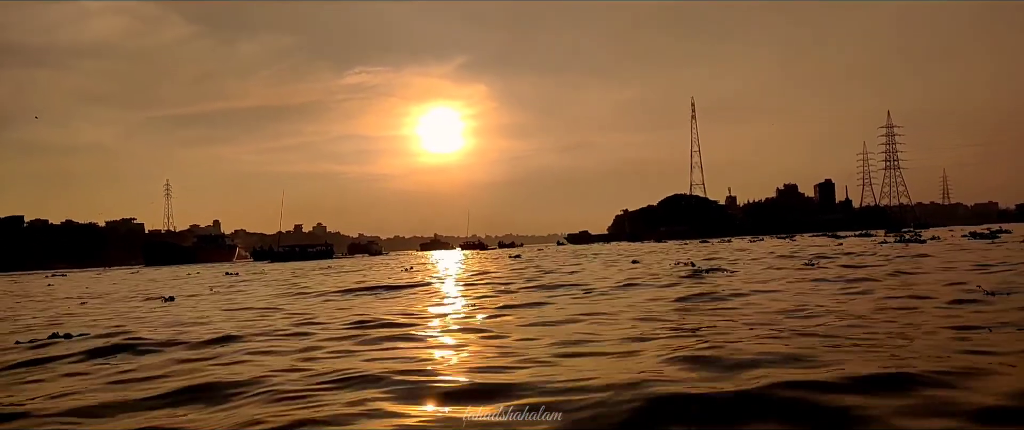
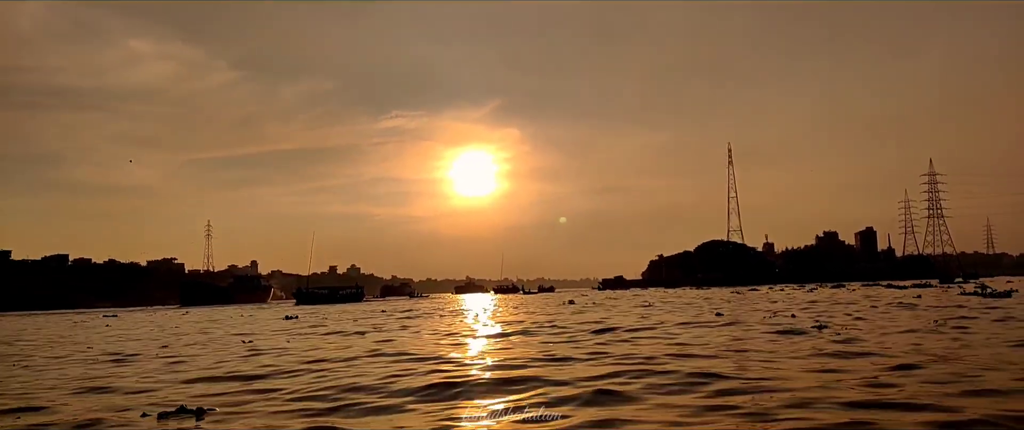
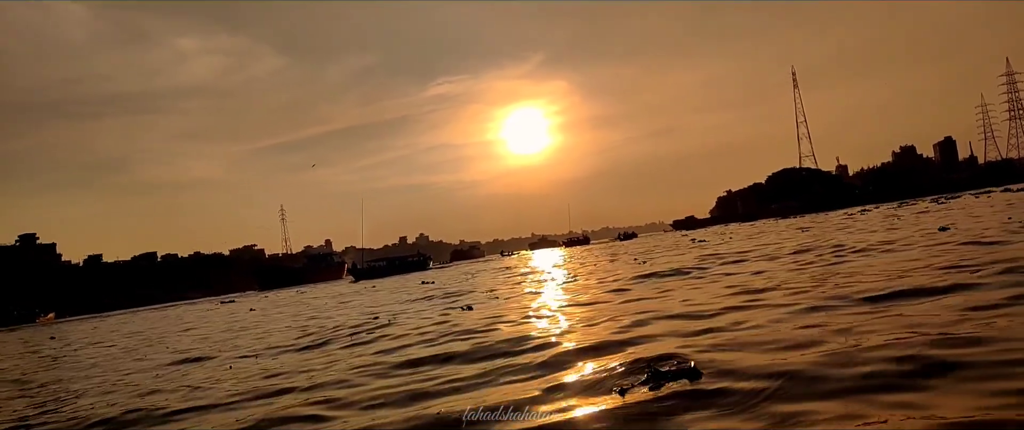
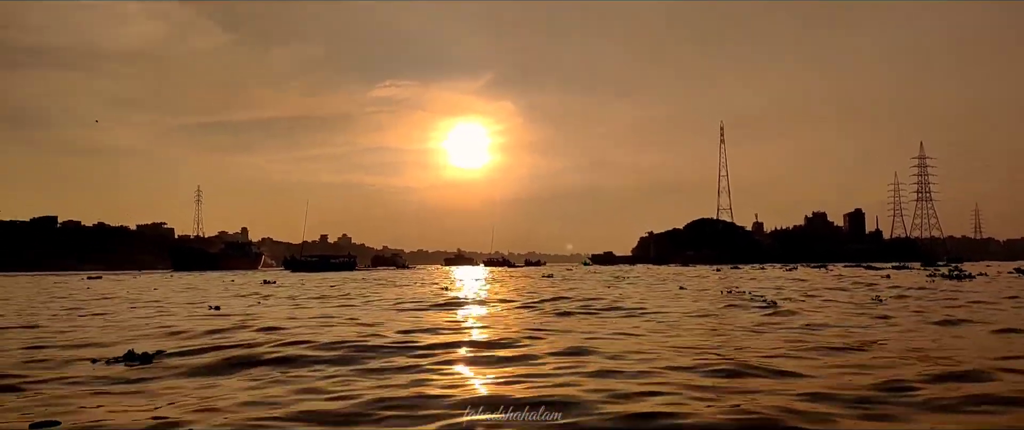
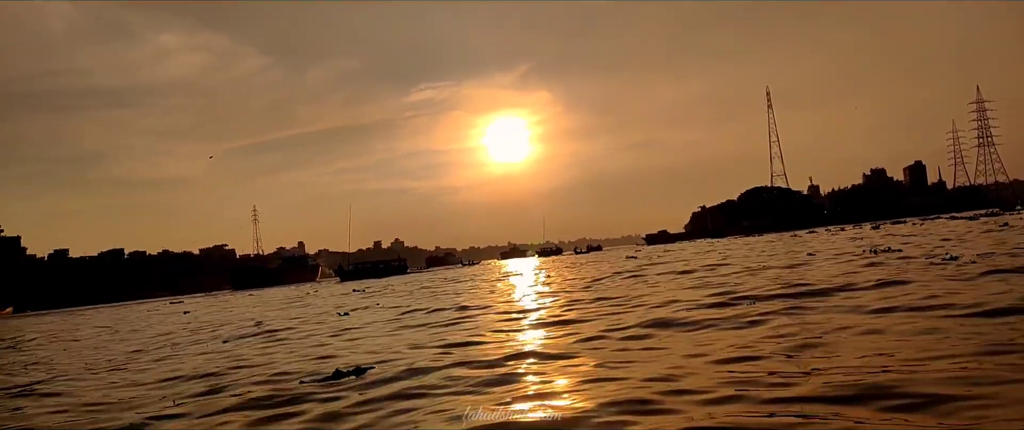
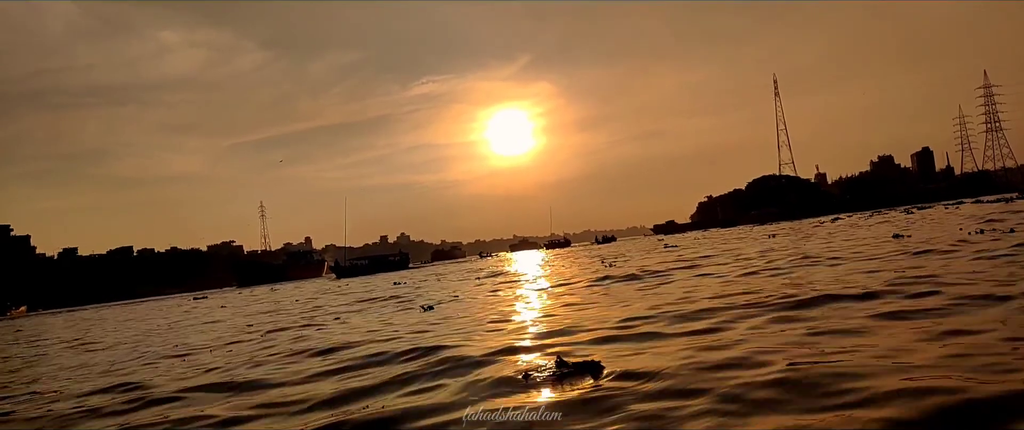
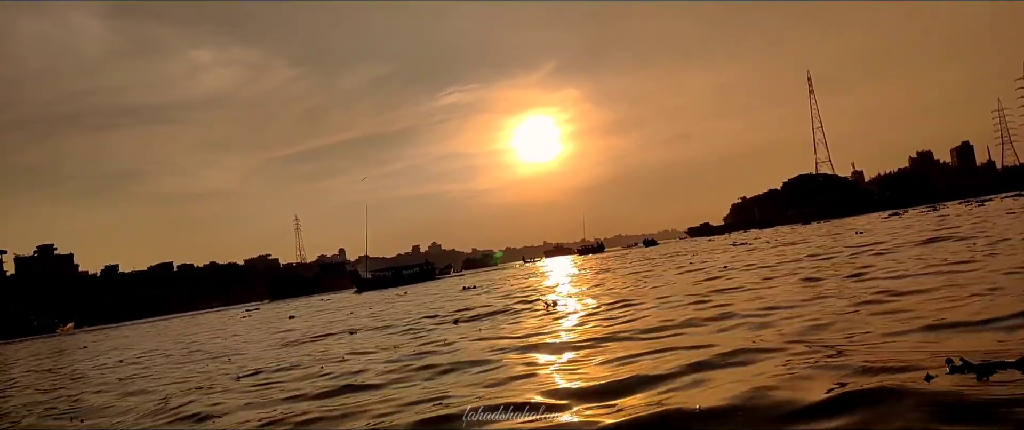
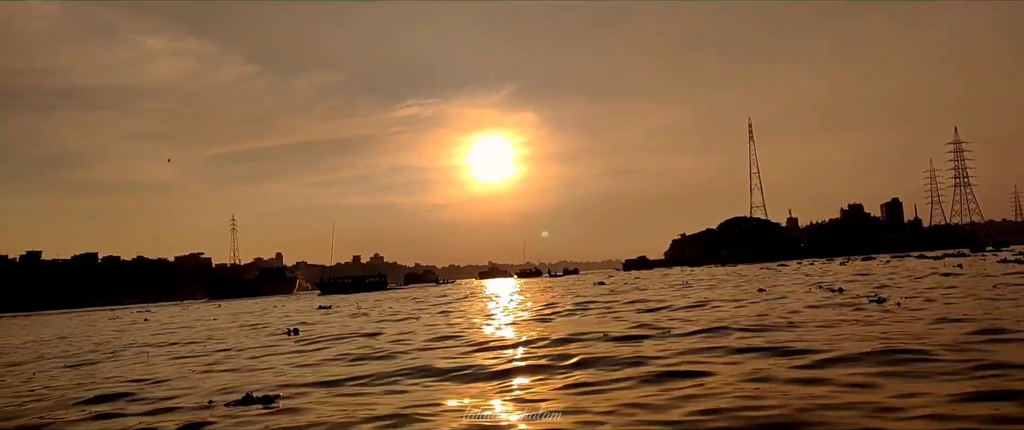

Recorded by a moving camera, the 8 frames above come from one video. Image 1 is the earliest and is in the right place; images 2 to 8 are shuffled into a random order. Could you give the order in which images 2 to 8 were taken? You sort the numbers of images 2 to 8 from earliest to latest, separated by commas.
4, 2, 8, 5, 6, 3, 7
